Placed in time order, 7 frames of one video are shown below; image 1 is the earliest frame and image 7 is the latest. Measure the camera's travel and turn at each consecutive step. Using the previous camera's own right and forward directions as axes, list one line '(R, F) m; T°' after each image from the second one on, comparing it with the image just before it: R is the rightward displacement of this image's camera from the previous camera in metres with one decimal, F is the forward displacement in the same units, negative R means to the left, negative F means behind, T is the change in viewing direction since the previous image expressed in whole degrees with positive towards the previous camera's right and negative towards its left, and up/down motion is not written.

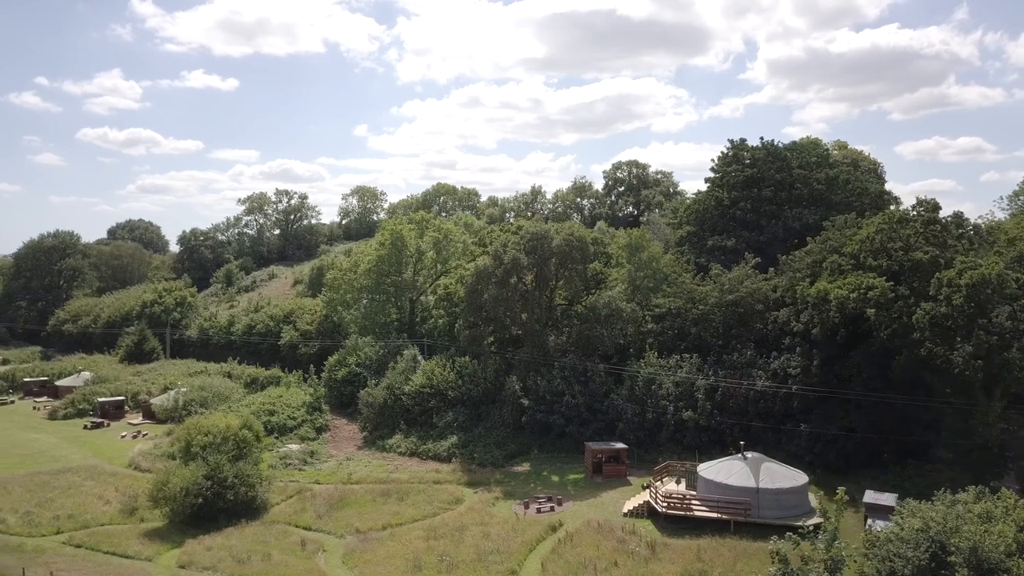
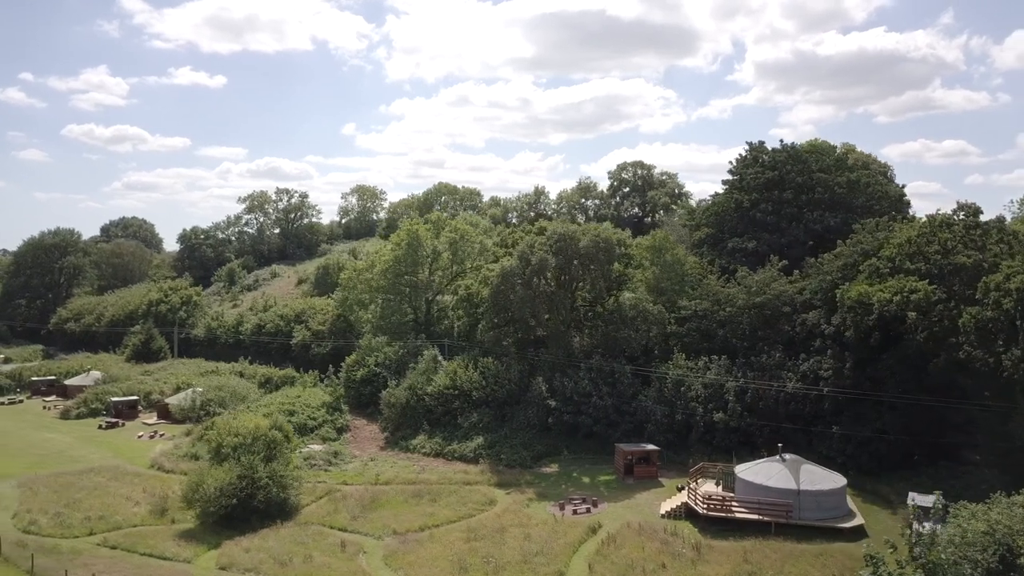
(-2.0, 0.0) m; +1°
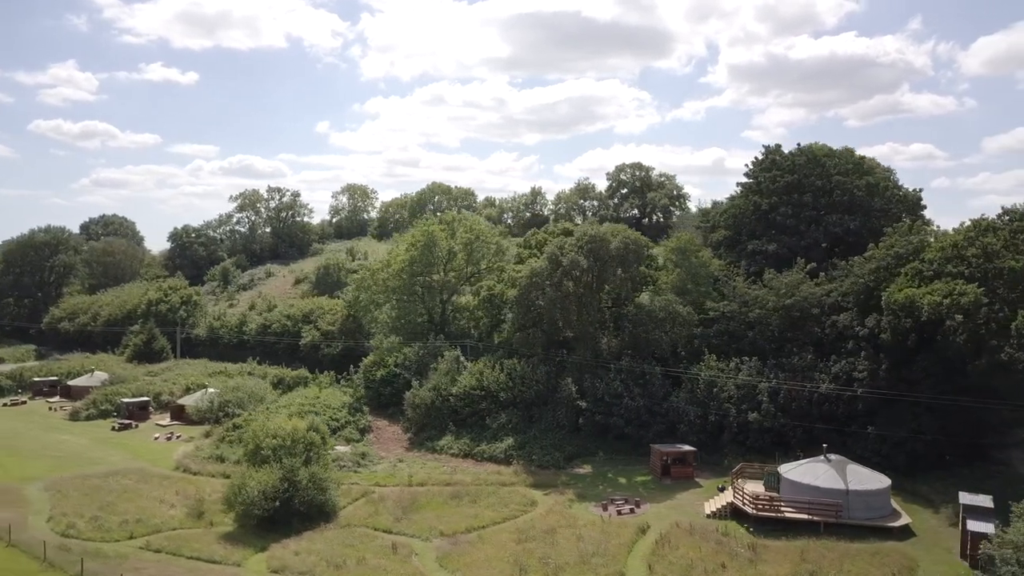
(-2.9, 0.0) m; +2°
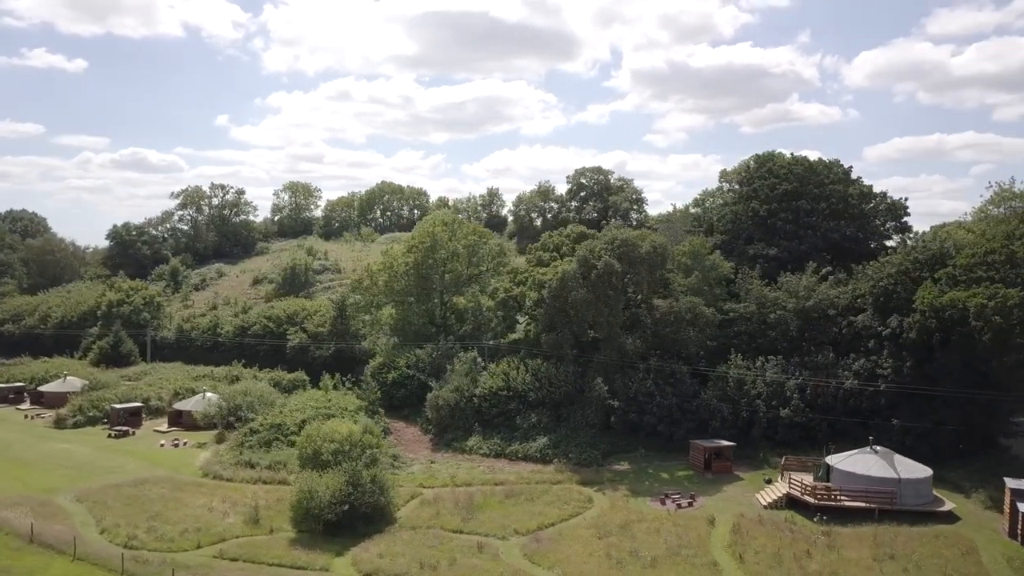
(-6.6, -0.4) m; +7°
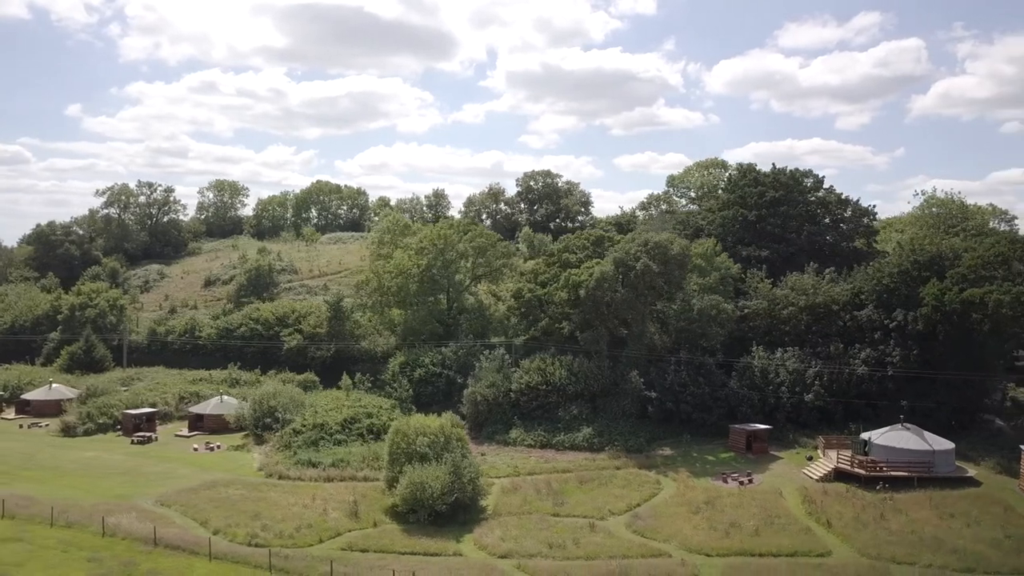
(-9.3, -1.7) m; +9°
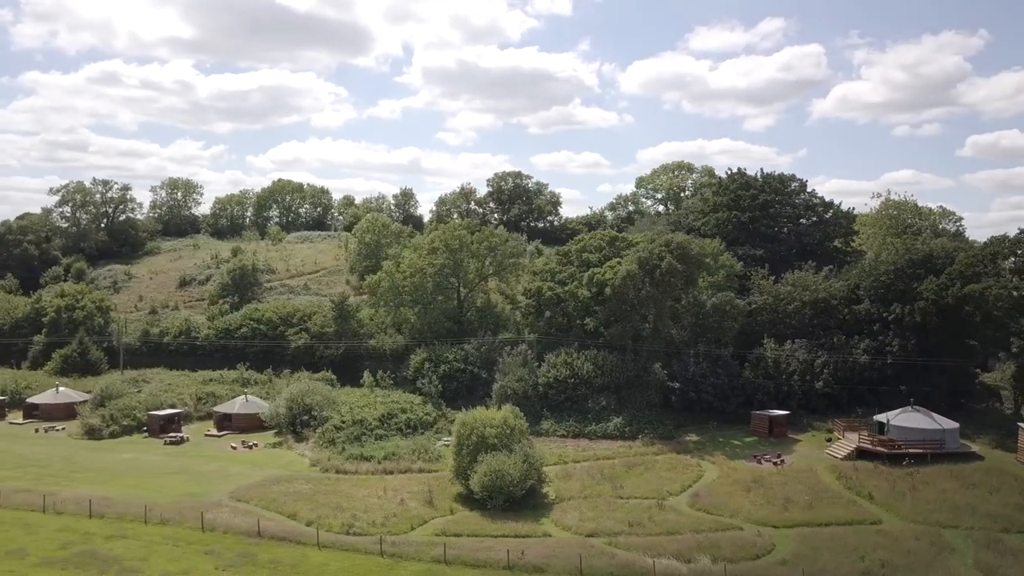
(-6.7, -1.8) m; +6°
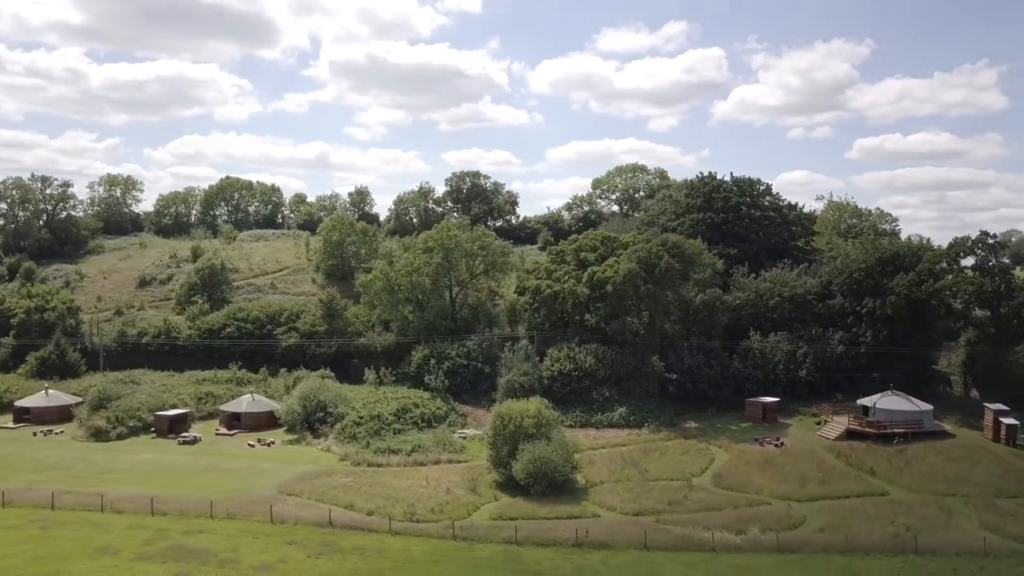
(-6.1, -1.8) m; +6°
